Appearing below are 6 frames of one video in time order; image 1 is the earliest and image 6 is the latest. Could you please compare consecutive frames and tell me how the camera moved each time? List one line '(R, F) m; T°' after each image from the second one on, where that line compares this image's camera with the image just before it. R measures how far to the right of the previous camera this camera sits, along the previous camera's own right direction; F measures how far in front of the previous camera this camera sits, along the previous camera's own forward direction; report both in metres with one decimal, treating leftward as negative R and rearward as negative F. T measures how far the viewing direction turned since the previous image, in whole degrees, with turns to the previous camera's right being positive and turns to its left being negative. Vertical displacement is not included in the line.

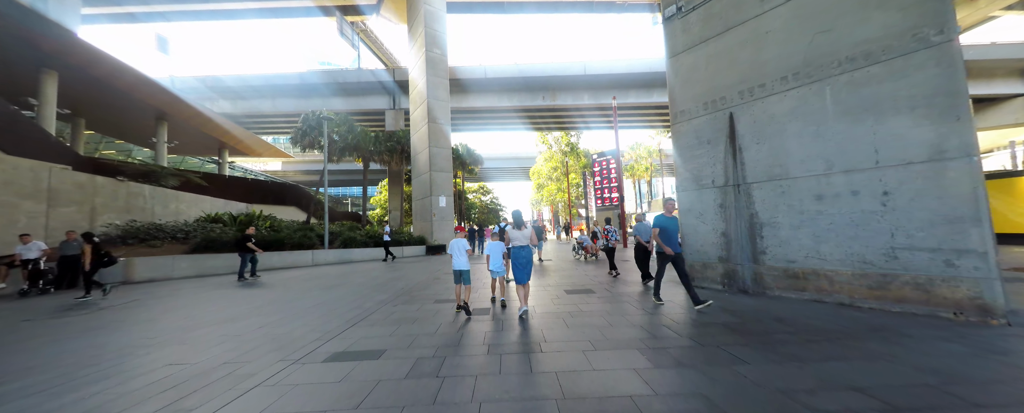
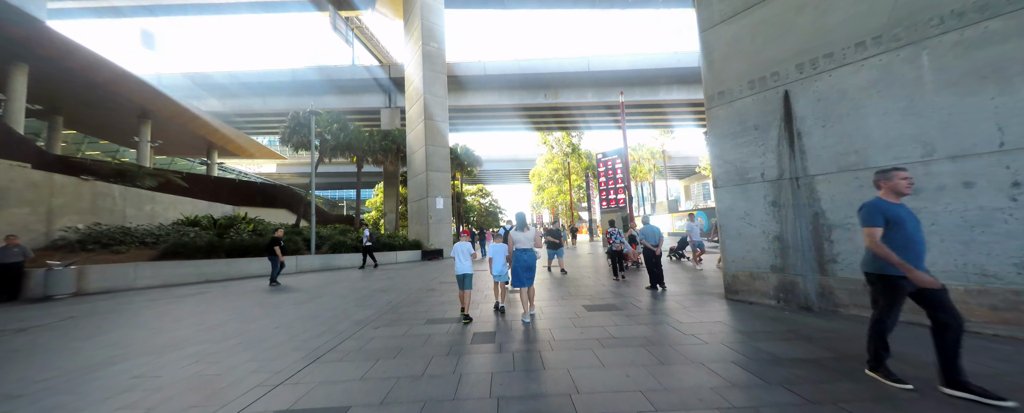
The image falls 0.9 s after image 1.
(-0.2, +1.0) m; 0°
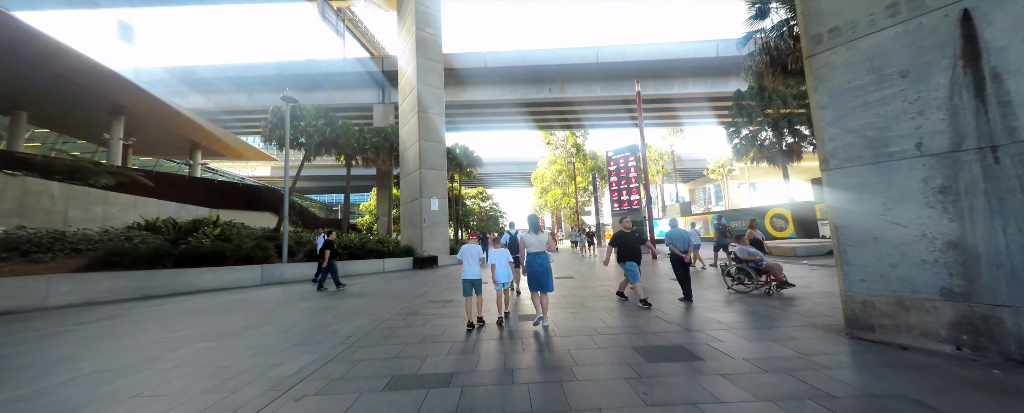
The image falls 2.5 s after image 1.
(-0.2, +1.7) m; 0°
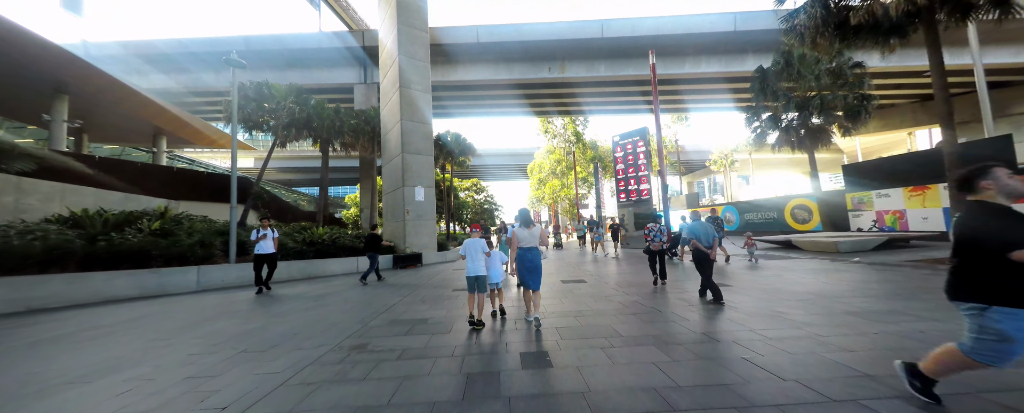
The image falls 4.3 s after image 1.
(0.0, +1.8) m; +1°
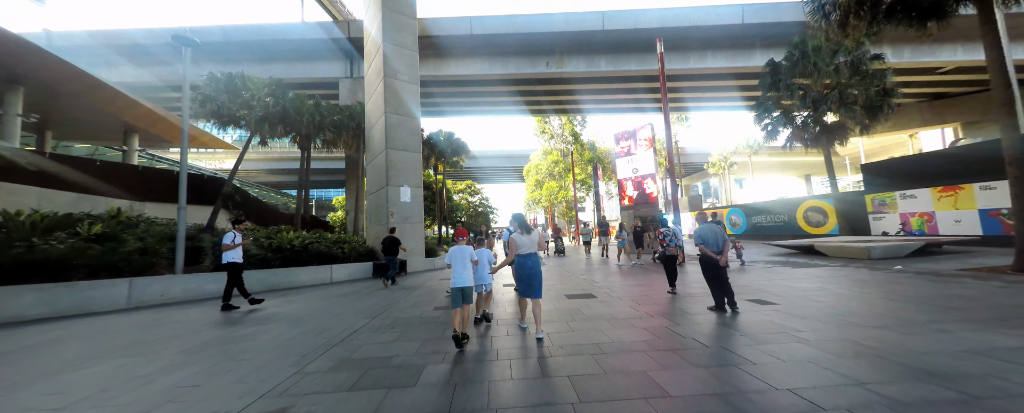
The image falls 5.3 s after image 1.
(0.0, +1.1) m; +1°
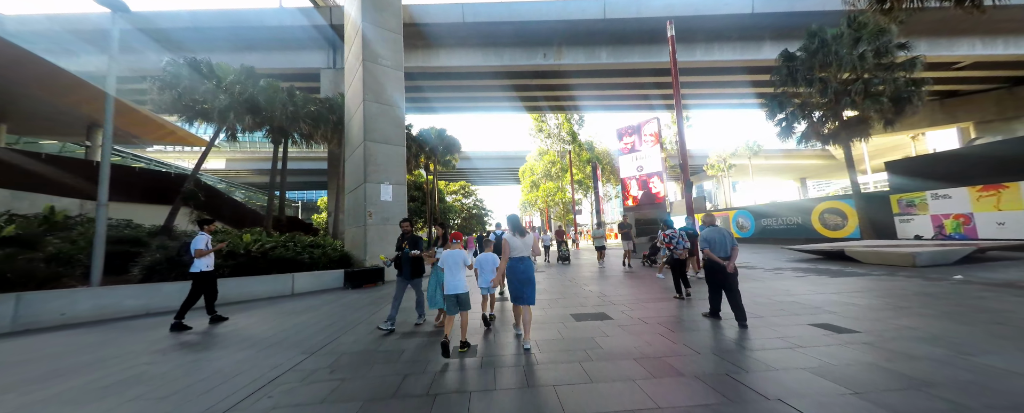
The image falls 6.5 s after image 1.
(0.0, +1.2) m; +1°
